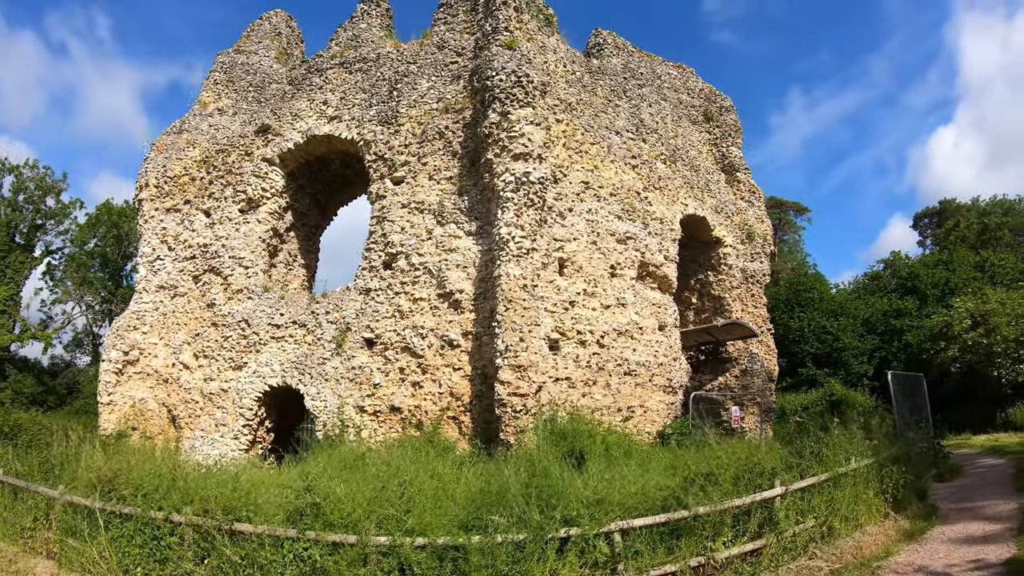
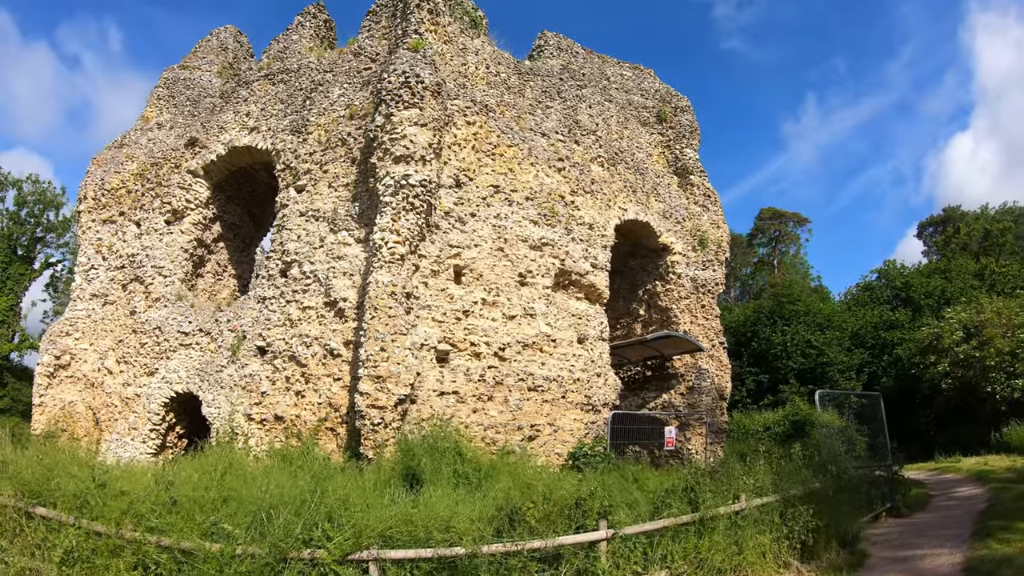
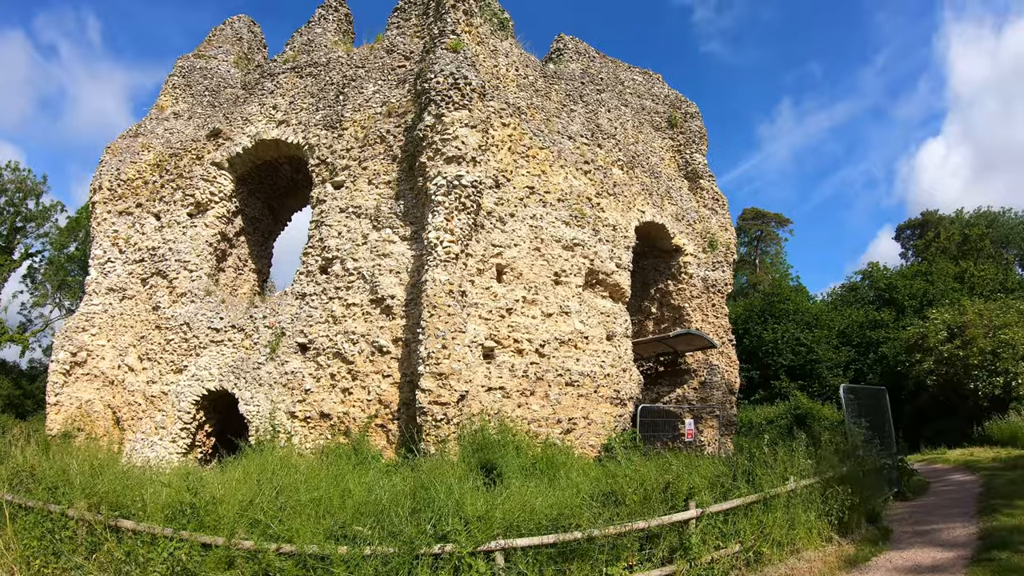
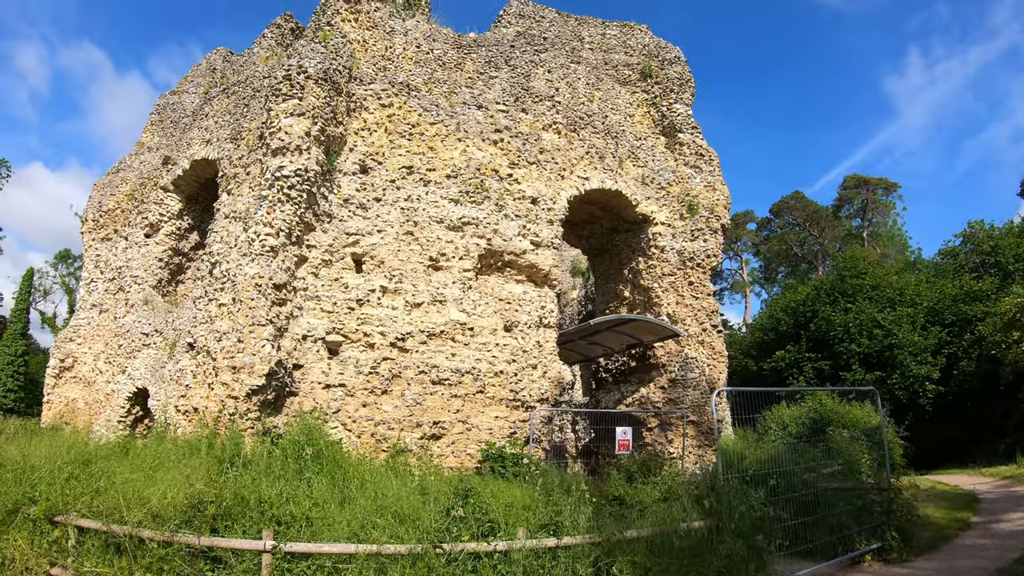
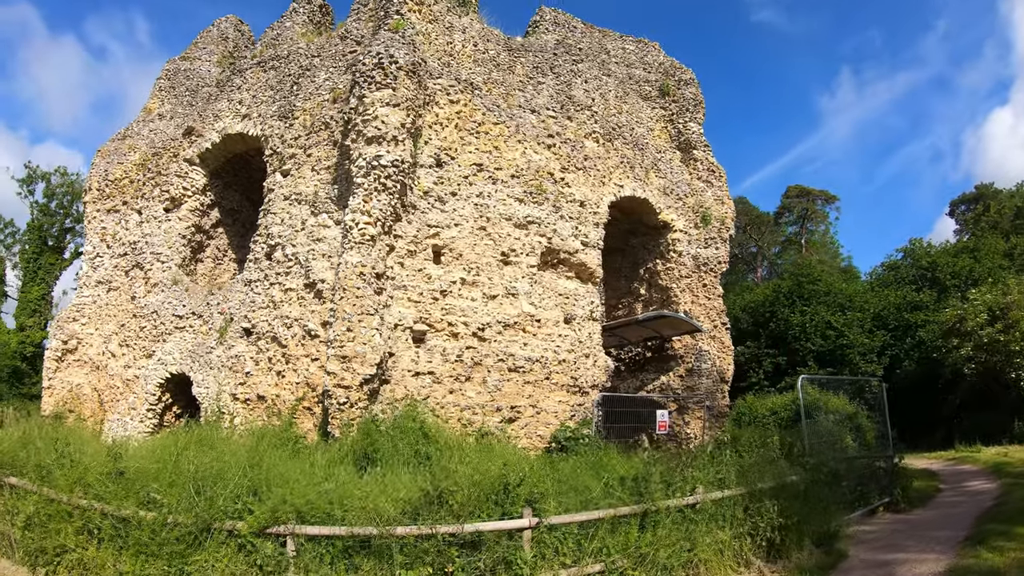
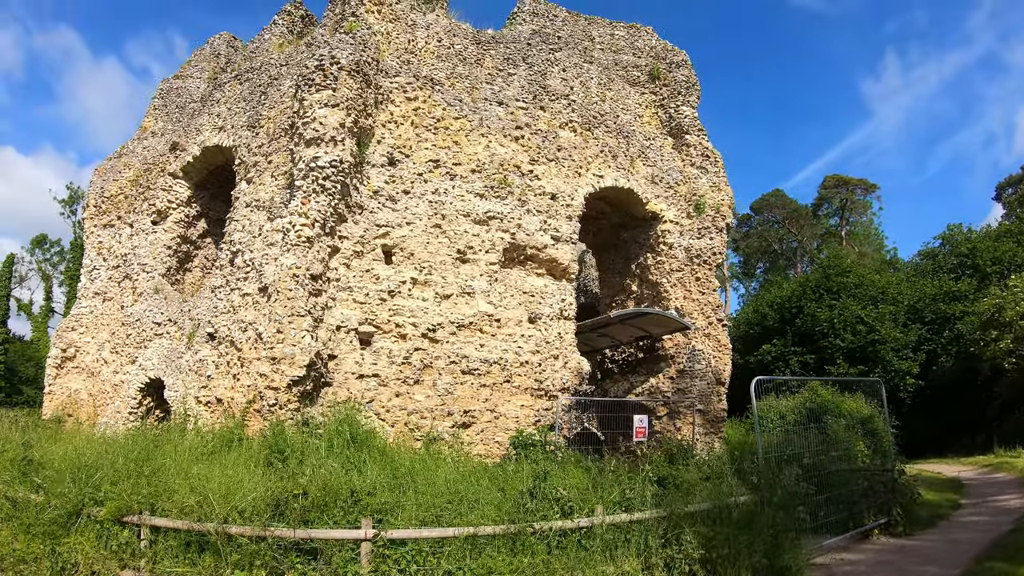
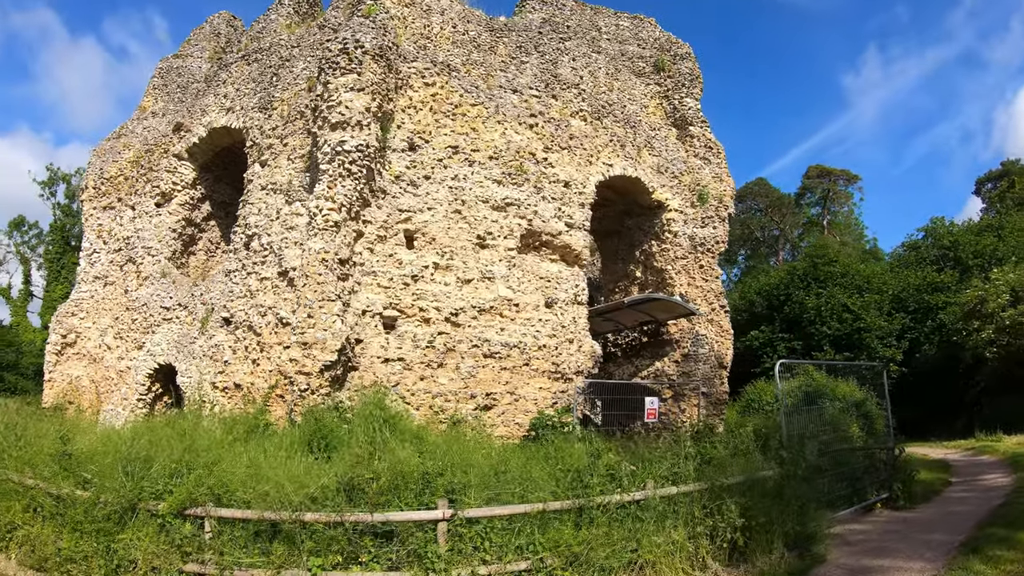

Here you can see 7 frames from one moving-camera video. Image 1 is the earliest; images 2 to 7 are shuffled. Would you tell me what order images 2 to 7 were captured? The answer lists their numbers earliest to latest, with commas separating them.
3, 2, 5, 7, 6, 4
